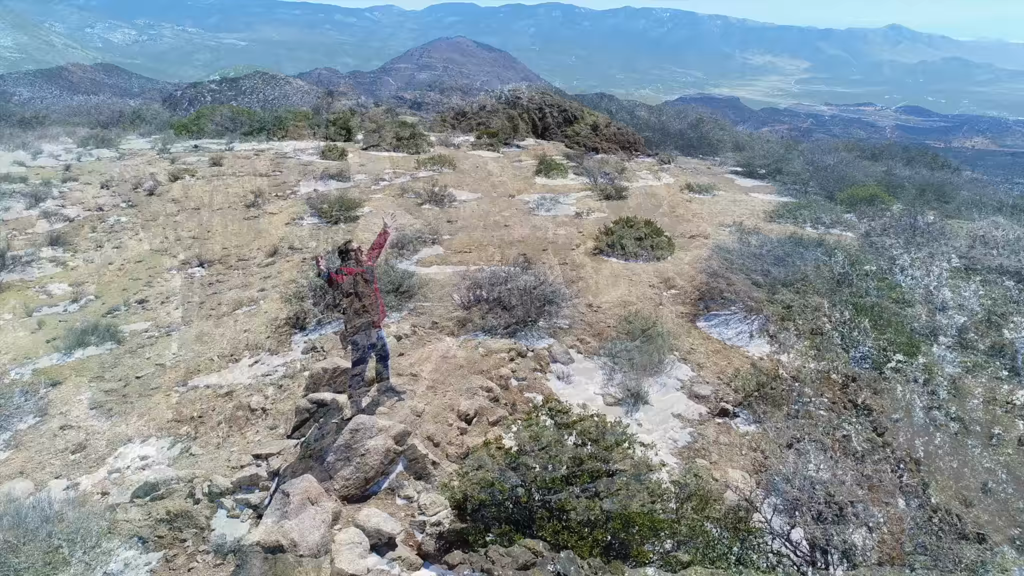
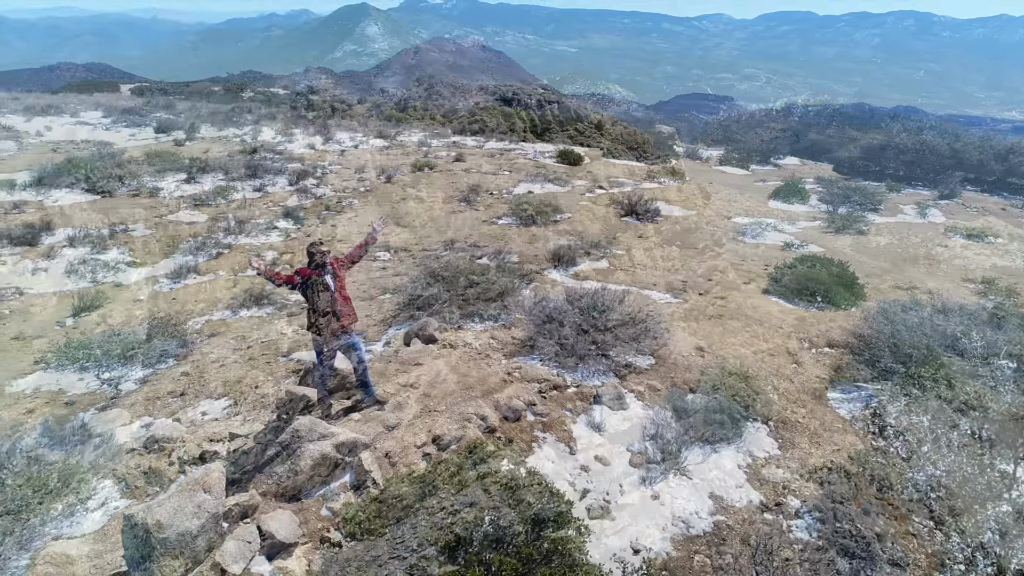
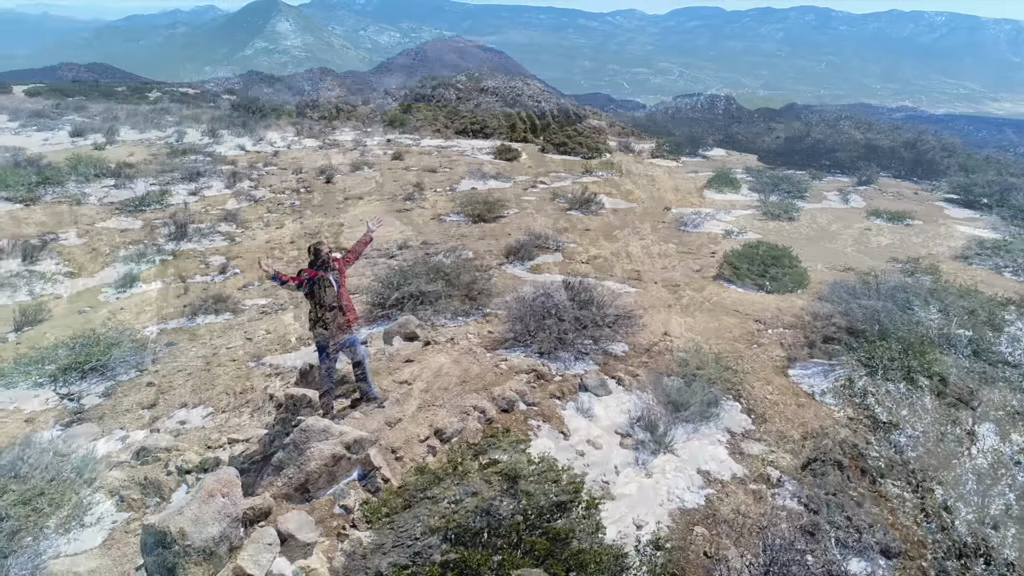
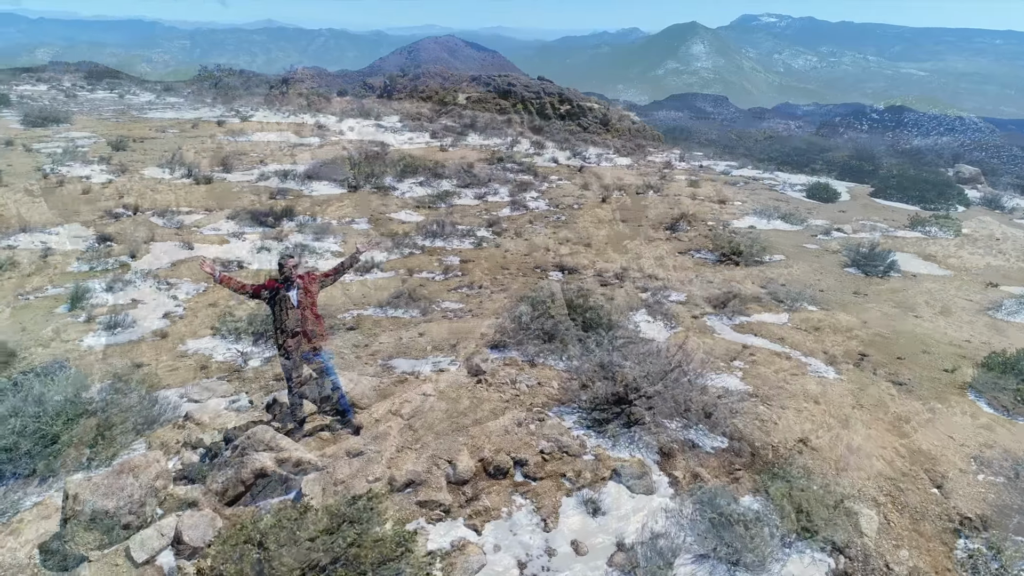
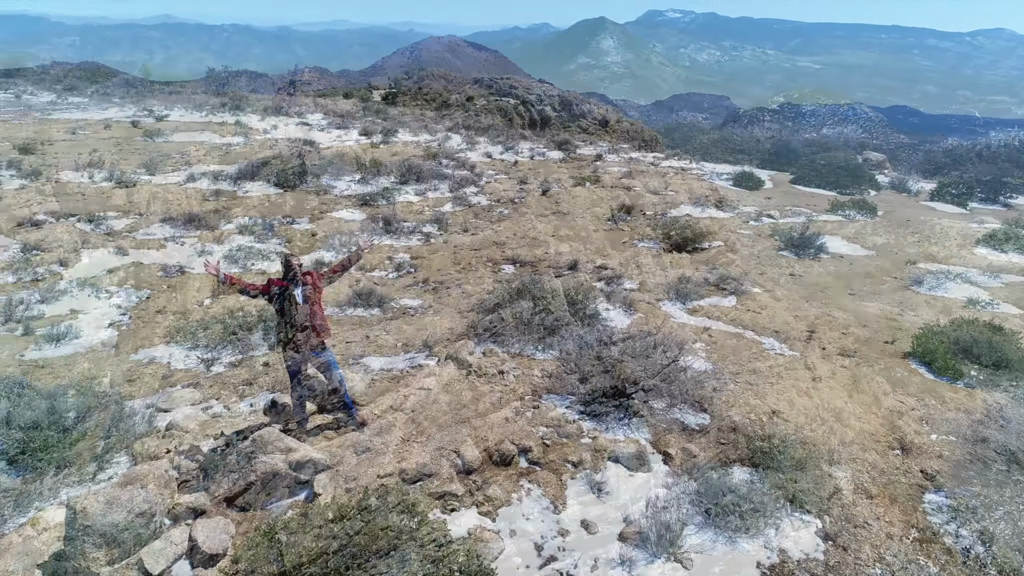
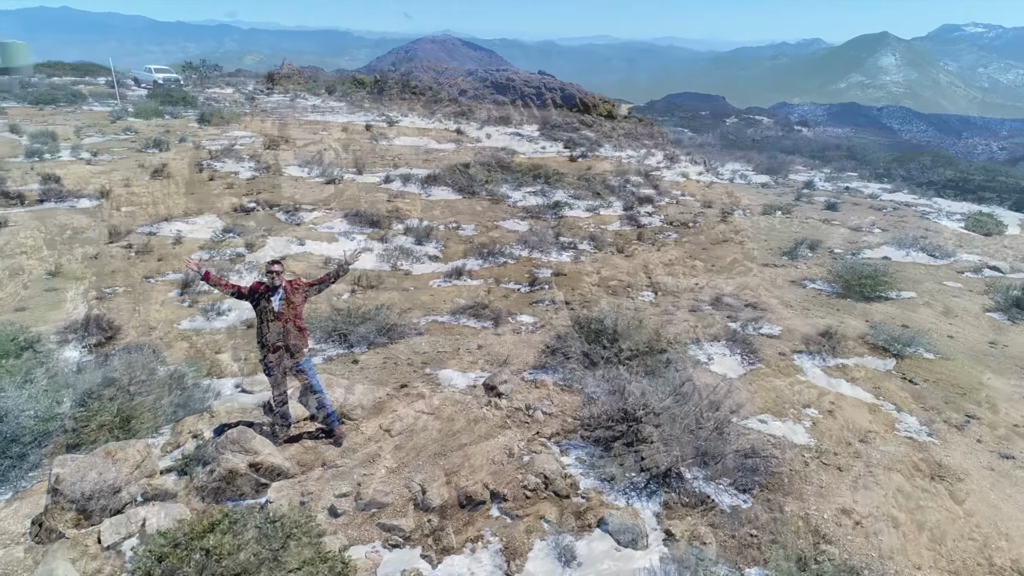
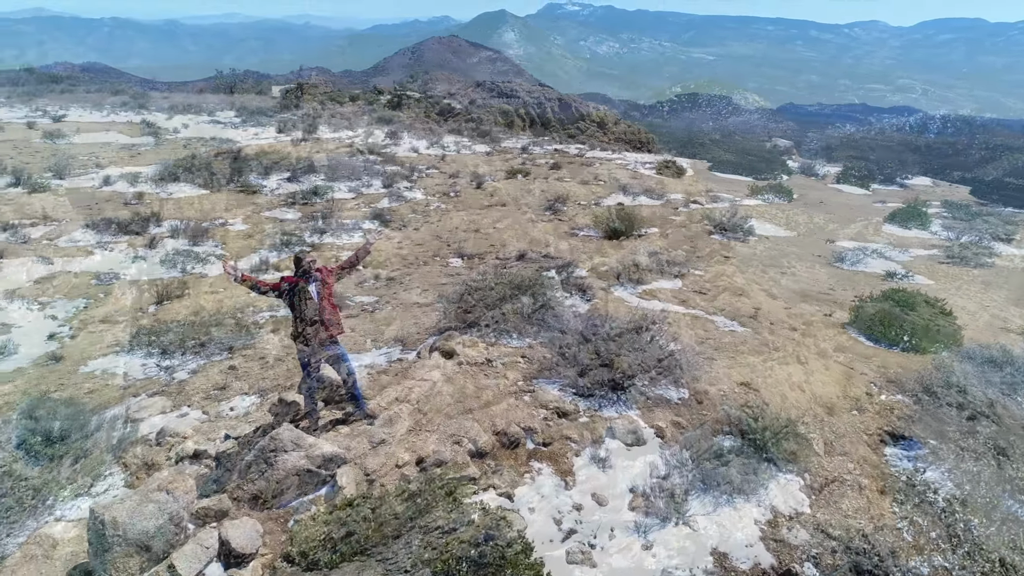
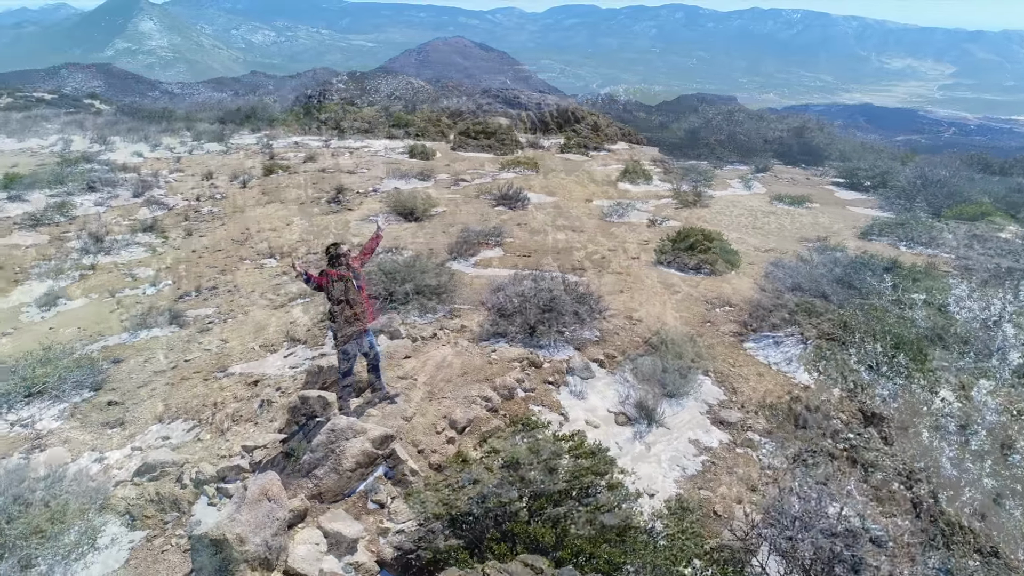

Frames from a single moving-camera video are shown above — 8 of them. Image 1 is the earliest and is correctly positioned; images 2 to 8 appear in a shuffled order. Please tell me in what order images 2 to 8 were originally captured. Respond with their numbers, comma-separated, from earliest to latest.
8, 3, 2, 7, 5, 4, 6
